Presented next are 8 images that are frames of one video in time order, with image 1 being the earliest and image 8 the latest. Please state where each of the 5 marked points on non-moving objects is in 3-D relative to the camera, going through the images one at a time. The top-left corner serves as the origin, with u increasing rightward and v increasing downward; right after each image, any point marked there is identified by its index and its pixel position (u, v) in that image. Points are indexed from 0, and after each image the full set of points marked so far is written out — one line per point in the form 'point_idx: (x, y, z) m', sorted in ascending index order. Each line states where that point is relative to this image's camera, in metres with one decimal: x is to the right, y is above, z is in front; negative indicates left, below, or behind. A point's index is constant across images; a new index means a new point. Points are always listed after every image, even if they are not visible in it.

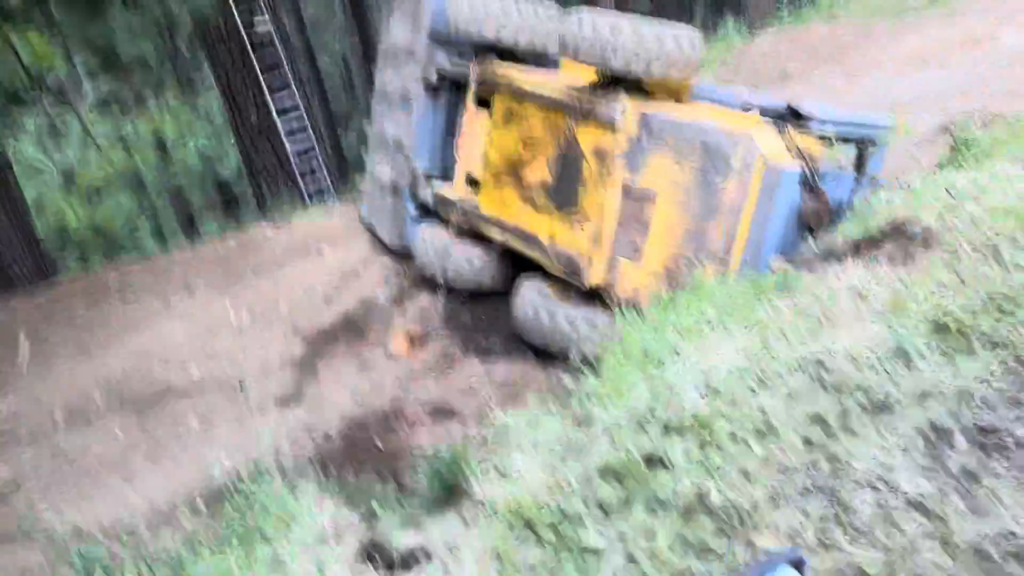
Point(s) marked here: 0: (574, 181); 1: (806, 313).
0: (+0.3, +0.5, +4.0) m
1: (+0.8, -0.1, +2.2) m
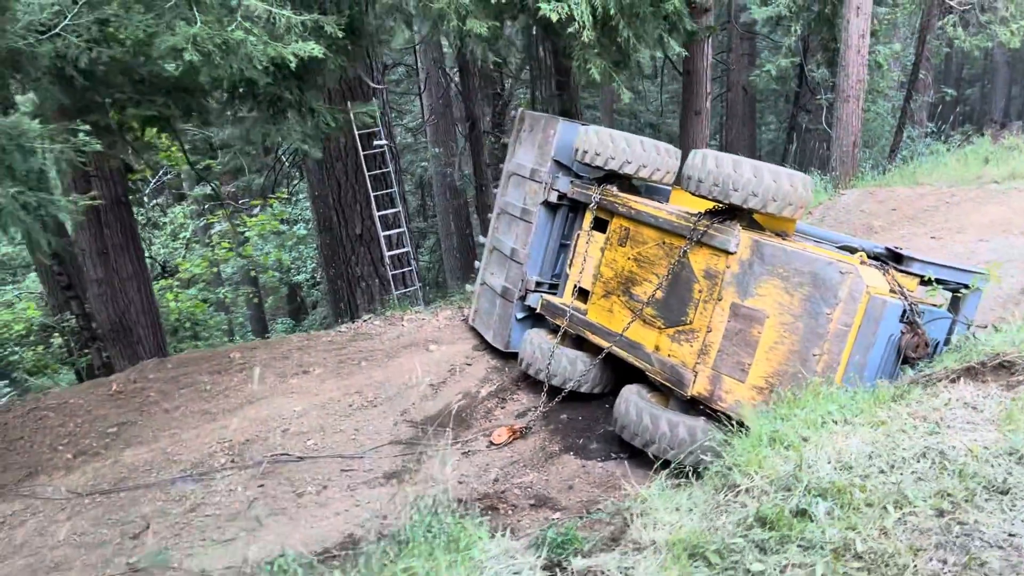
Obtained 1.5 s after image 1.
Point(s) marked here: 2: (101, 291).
0: (+0.9, -0.1, +4.4) m
1: (+1.2, -0.4, +2.5) m
2: (-3.3, 0.0, +7.0) m
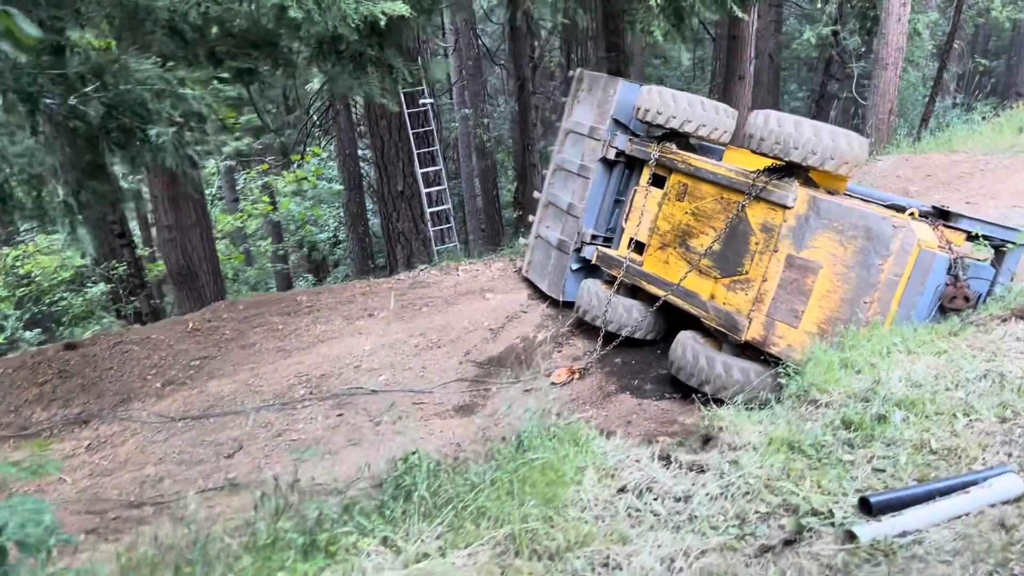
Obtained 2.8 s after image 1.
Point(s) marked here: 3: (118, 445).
0: (+1.3, +0.2, +4.7) m
1: (+1.6, -0.2, +2.8) m
2: (-2.9, +0.5, +7.4) m
3: (-2.3, -0.9, +4.9) m
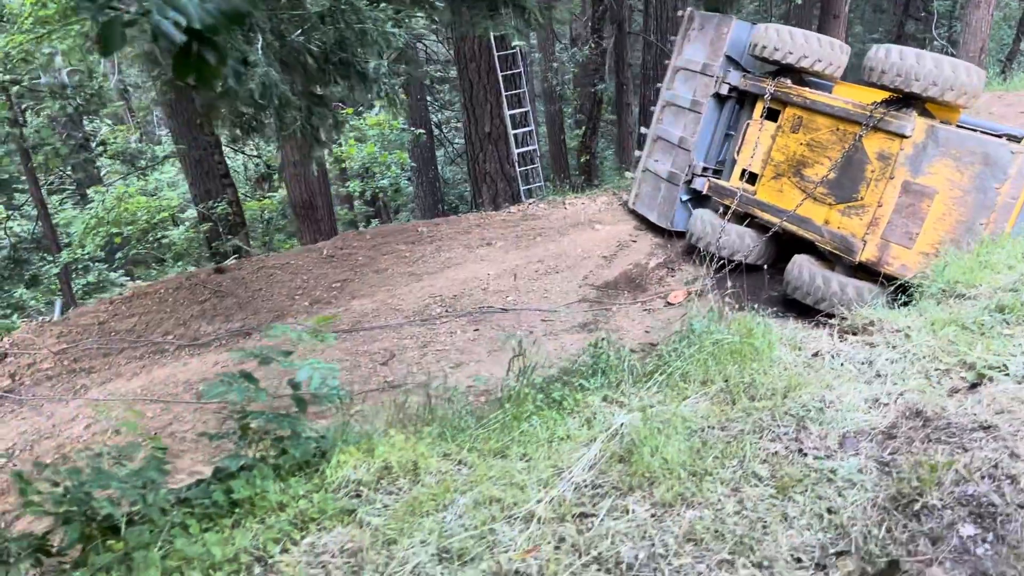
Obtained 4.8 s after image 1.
0: (+2.0, +0.7, +5.1) m
1: (+2.2, +0.1, +3.2) m
2: (-2.0, +1.1, +7.9) m
3: (-1.5, -0.4, +5.4) m
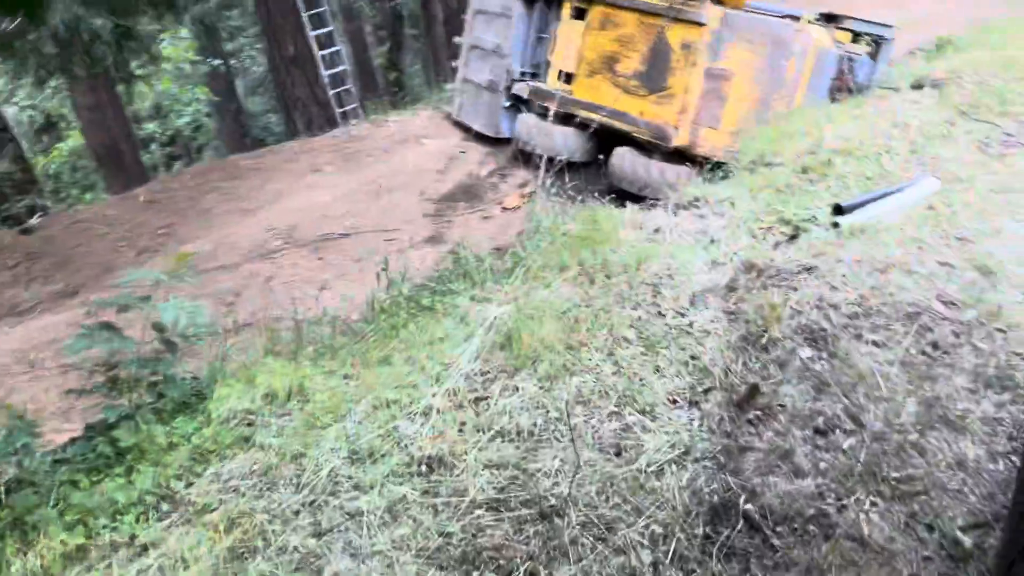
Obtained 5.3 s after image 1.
0: (+1.0, +1.4, +5.4) m
1: (+1.6, +0.7, +3.6) m
2: (-3.6, +1.5, +7.3) m
3: (-2.4, -0.1, +5.2) m
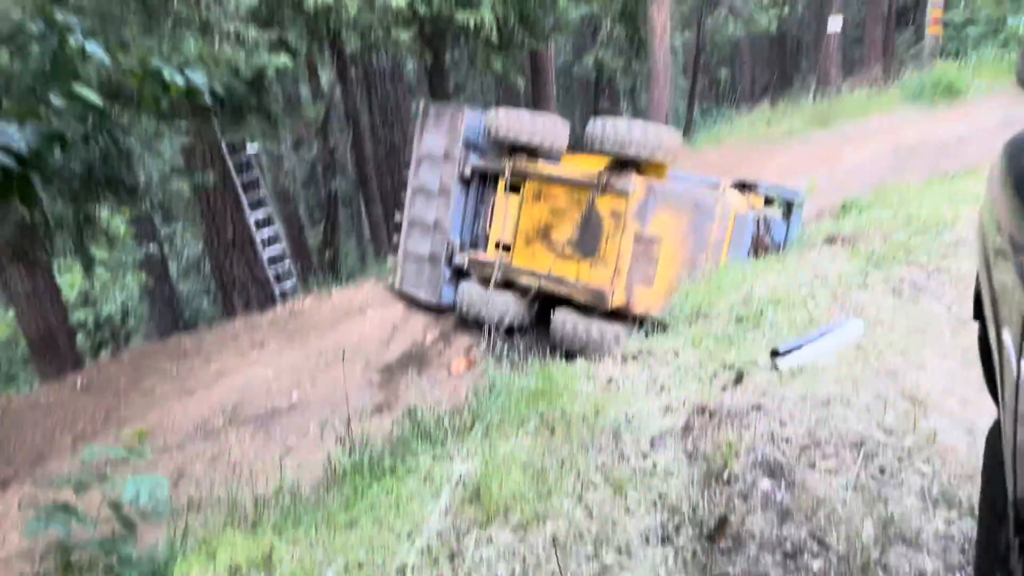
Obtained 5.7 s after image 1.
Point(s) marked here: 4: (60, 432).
0: (+0.6, +0.4, +5.7) m
1: (+1.4, +0.1, +3.9) m
2: (-4.1, -0.1, +7.3) m
3: (-2.7, -1.2, +5.0) m
4: (-3.0, -1.0, +5.7) m
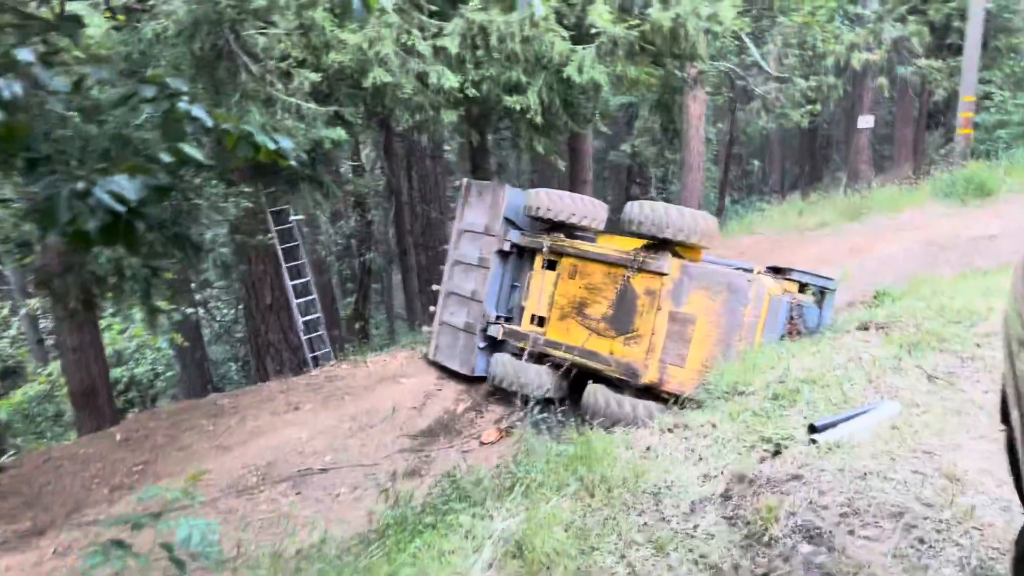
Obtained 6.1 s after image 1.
0: (+0.8, -0.2, +5.9) m
1: (+1.5, -0.3, +4.0) m
2: (-3.8, -0.6, +7.5) m
3: (-2.5, -1.5, +5.0) m
4: (-2.8, -1.3, +5.8) m
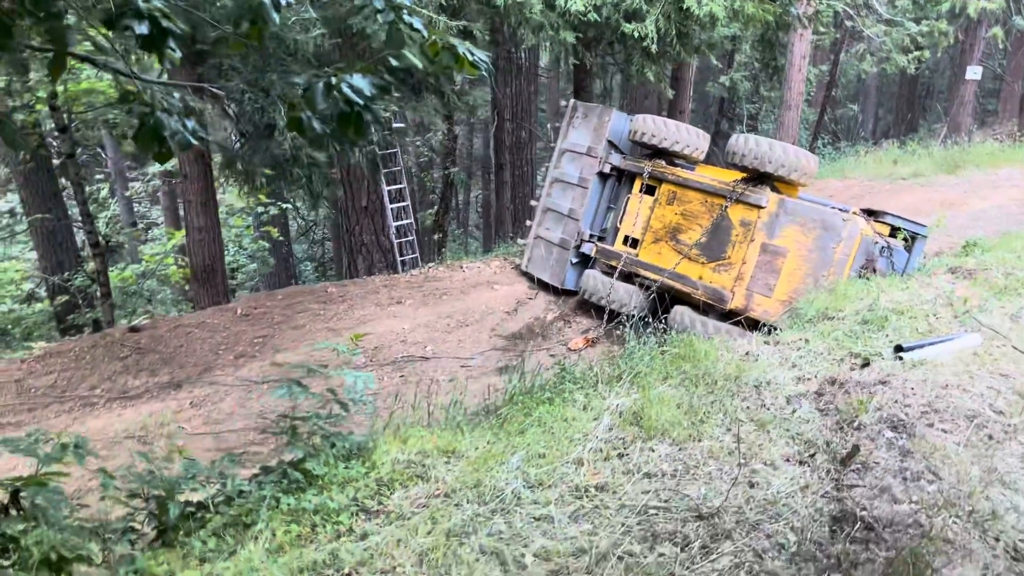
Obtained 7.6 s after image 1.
0: (+1.5, +0.3, +6.2) m
1: (+2.1, 0.0, +4.3) m
2: (-3.0, +0.5, +8.2) m
3: (-2.0, -0.8, +5.7) m
4: (-2.2, -0.5, +6.5) m
